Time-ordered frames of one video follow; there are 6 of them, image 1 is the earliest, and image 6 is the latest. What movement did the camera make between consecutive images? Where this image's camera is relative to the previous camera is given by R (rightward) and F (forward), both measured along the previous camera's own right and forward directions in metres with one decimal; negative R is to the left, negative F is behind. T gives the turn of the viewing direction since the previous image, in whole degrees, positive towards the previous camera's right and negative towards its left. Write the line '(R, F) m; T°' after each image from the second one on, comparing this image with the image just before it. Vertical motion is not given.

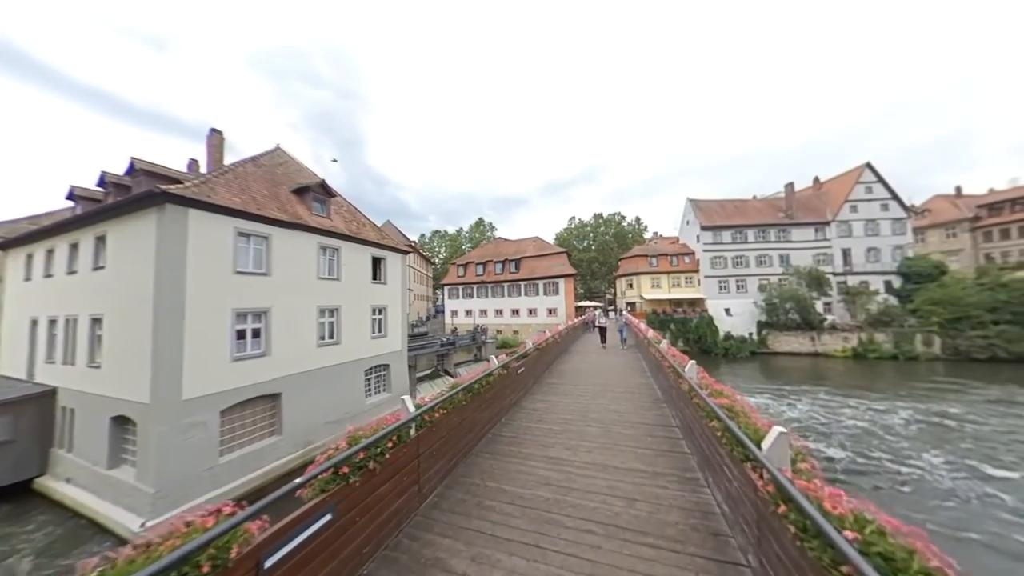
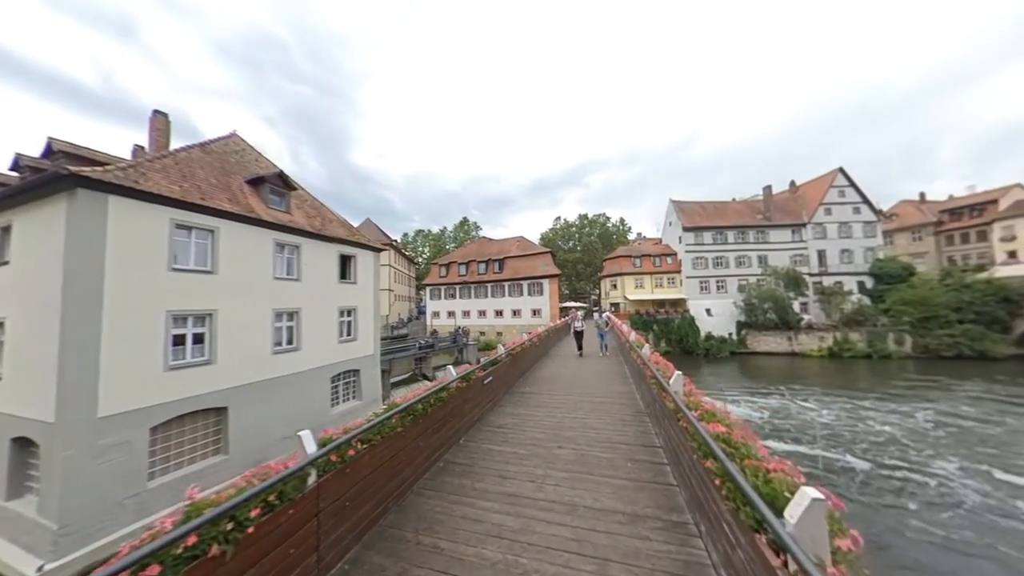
(+0.5, +0.9) m; +3°
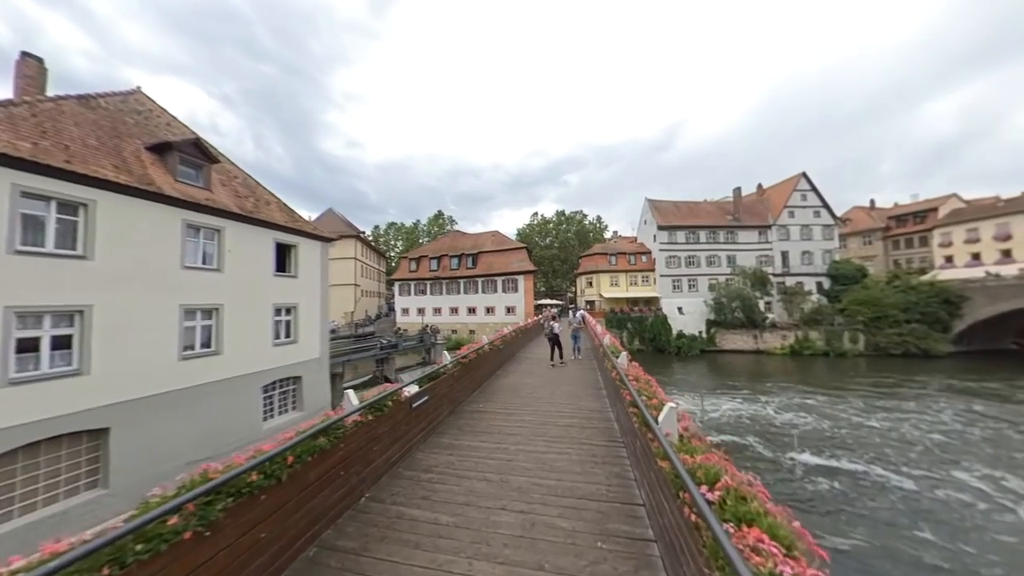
(+0.7, +1.6) m; +4°
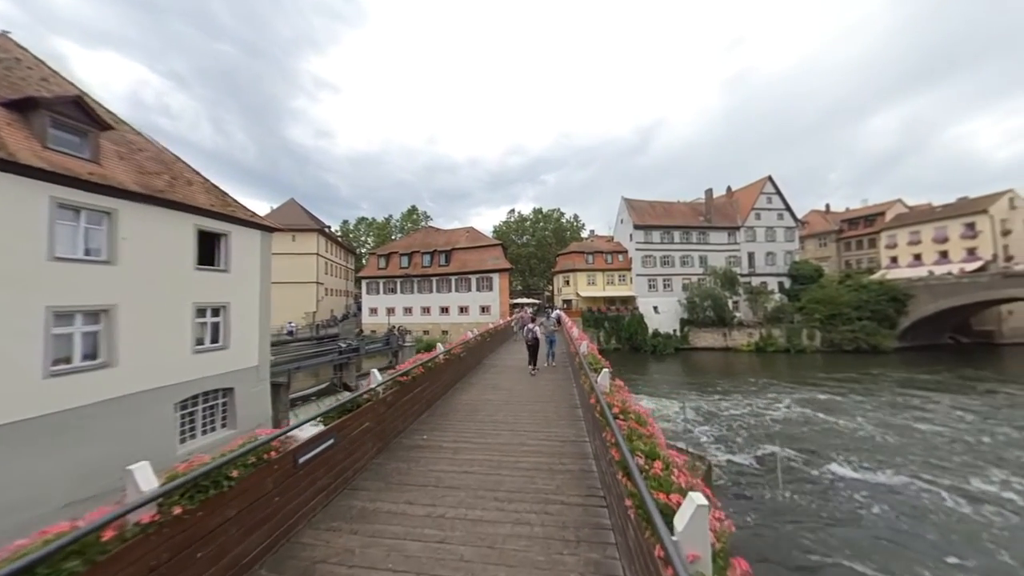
(+0.5, +1.5) m; +4°
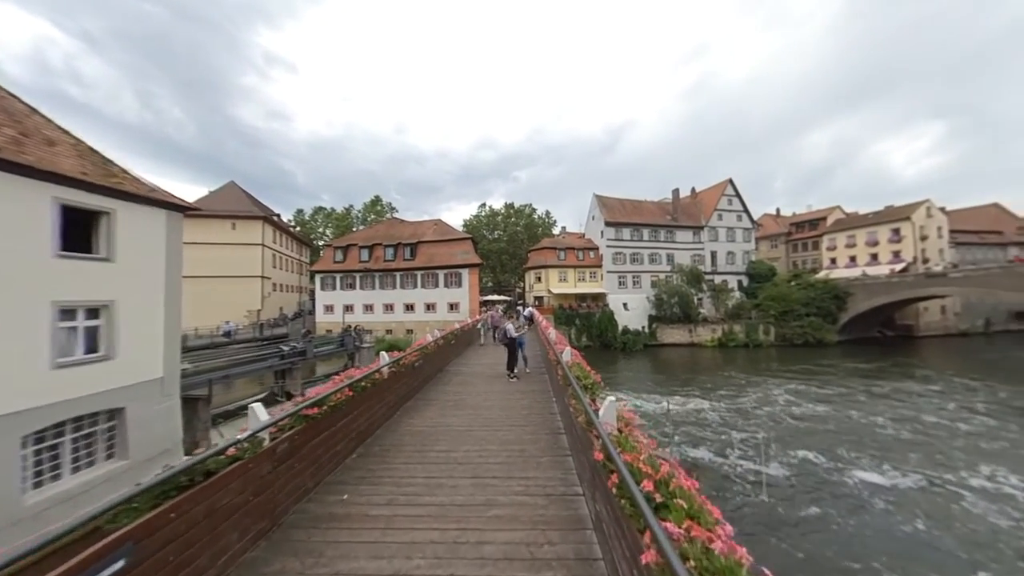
(+0.1, +1.6) m; +6°
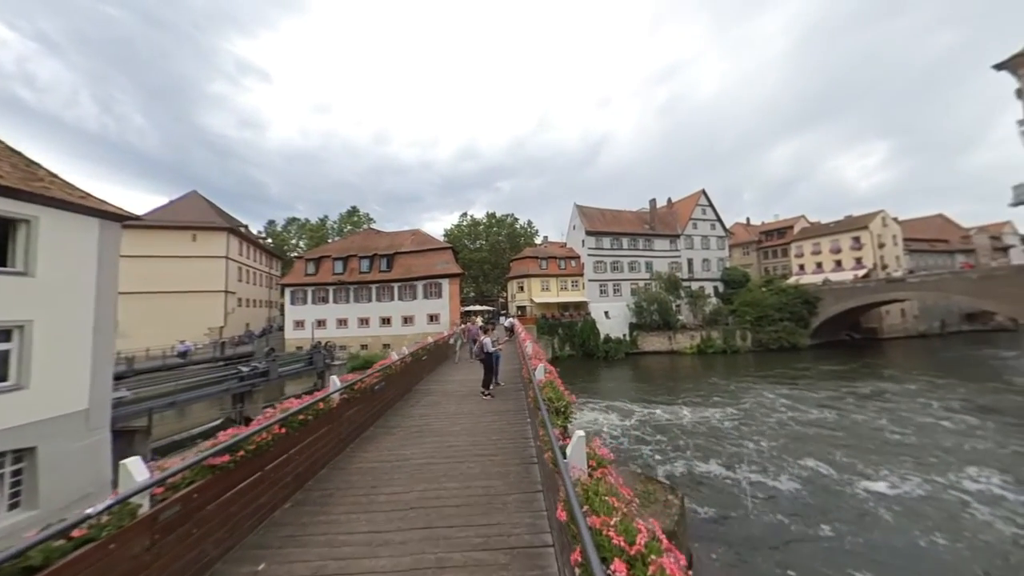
(+0.3, +0.5) m; +3°
